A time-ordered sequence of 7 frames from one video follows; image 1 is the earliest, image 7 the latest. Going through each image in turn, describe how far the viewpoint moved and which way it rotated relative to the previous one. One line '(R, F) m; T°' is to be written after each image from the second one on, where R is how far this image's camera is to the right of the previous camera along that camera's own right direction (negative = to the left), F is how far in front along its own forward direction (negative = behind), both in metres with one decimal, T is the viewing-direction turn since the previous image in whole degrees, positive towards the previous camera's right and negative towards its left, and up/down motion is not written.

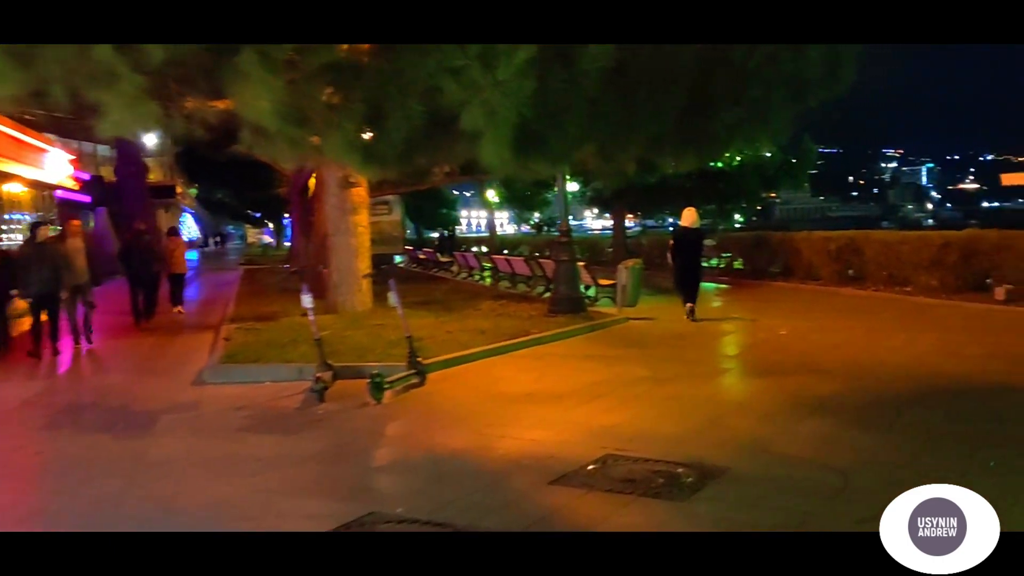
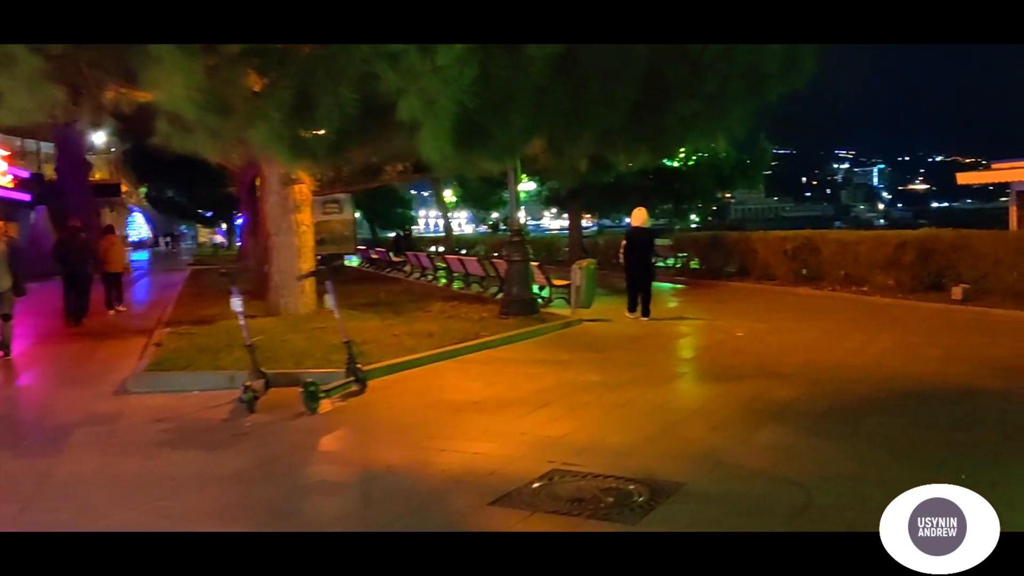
(+0.1, +0.6) m; +3°
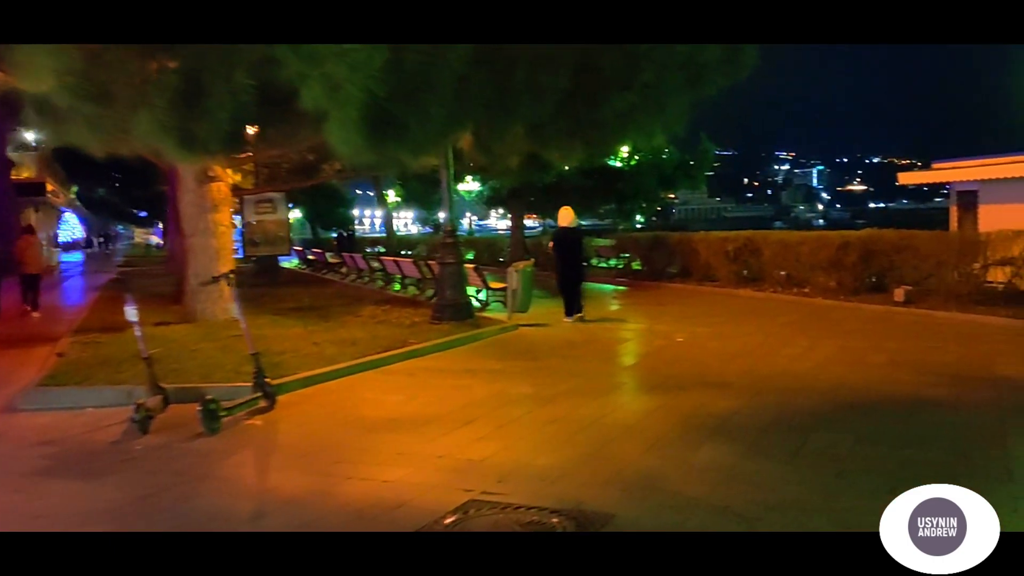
(+0.2, +0.7) m; +3°
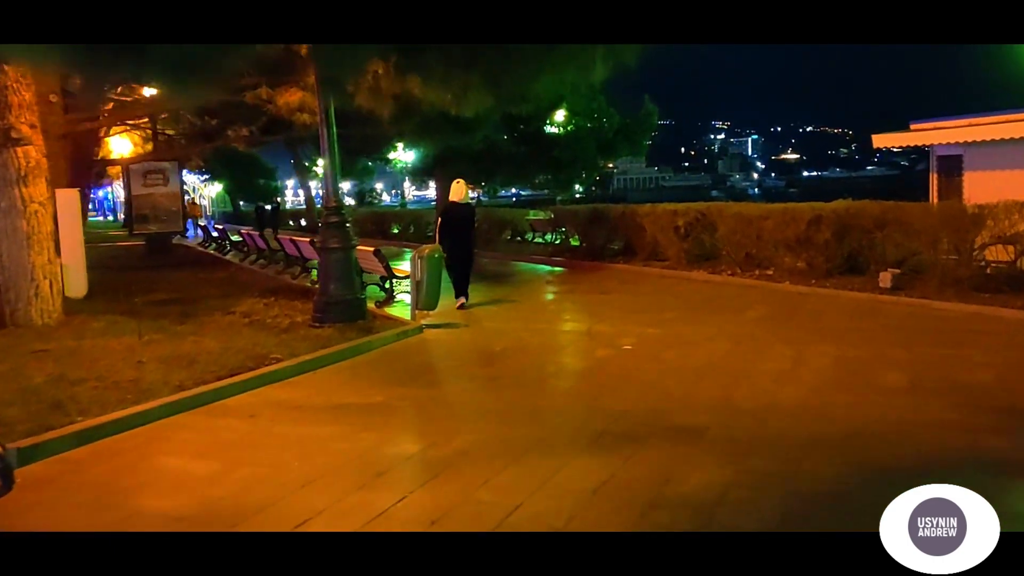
(+0.5, +3.1) m; +4°
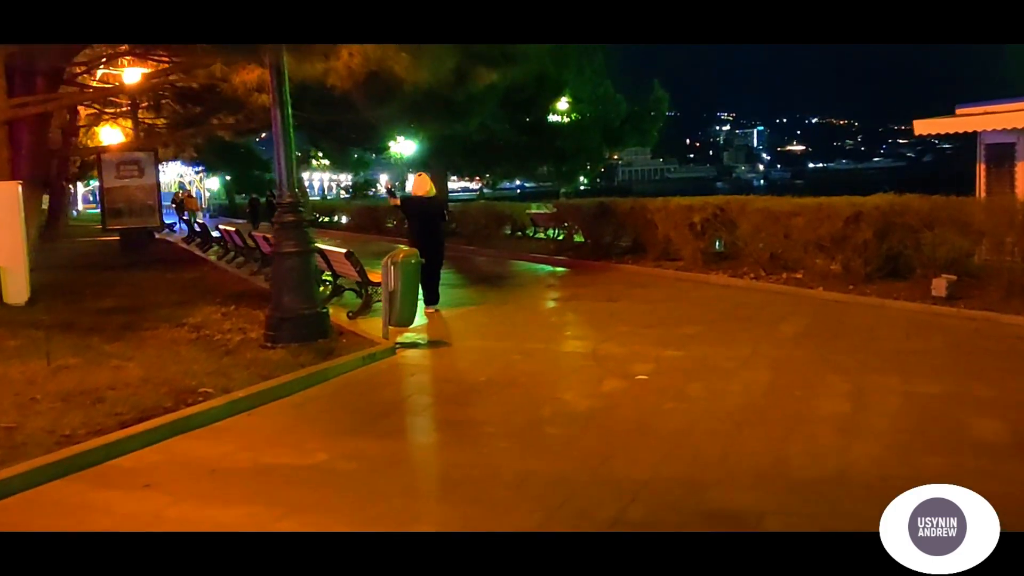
(+0.1, +1.9) m; 0°
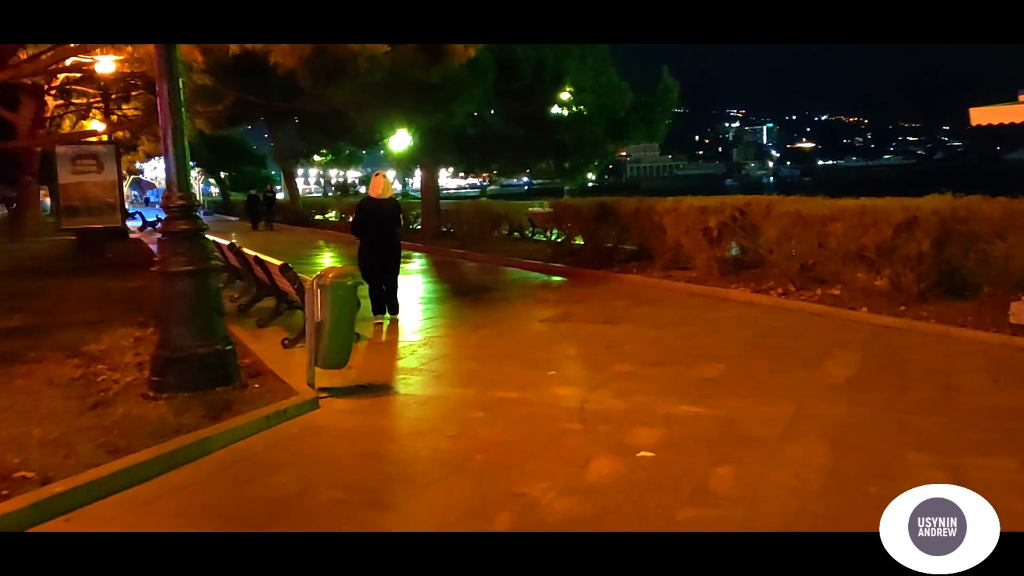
(+0.3, +2.4) m; 0°
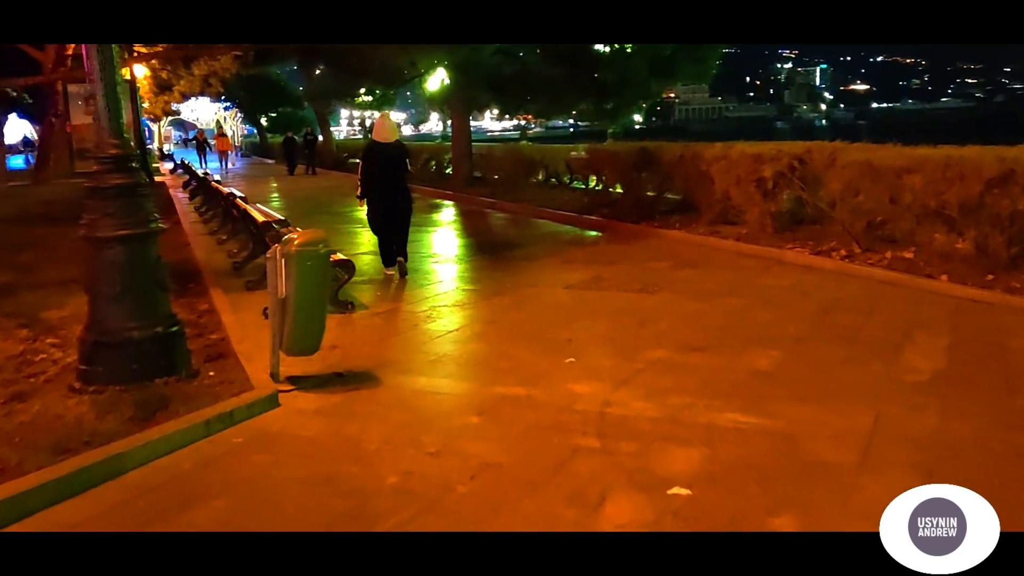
(+0.2, +1.5) m; -3°
